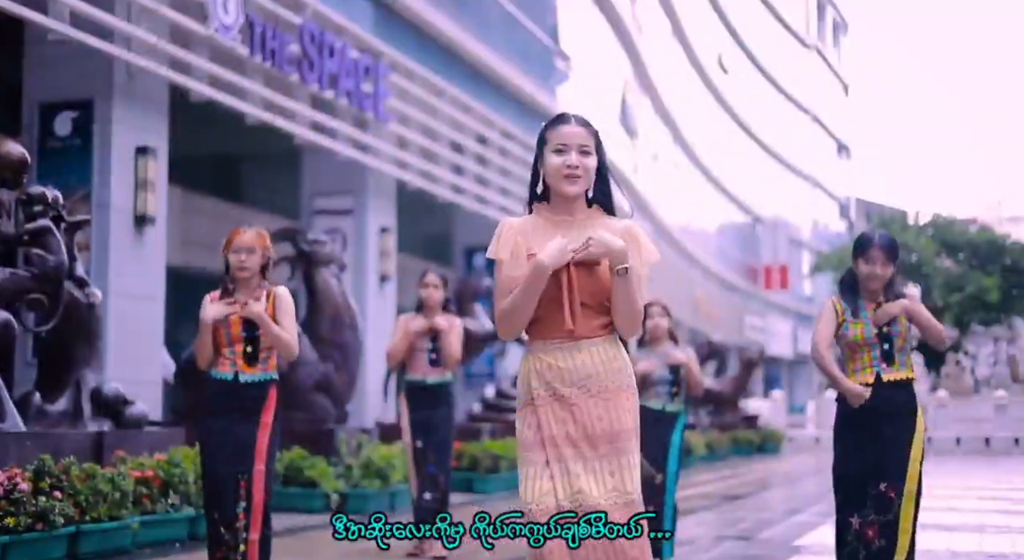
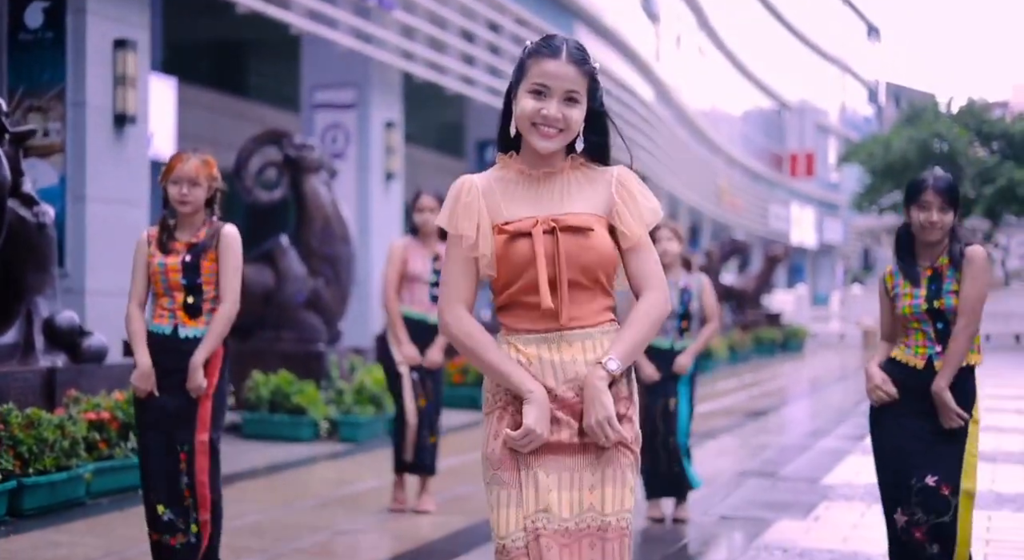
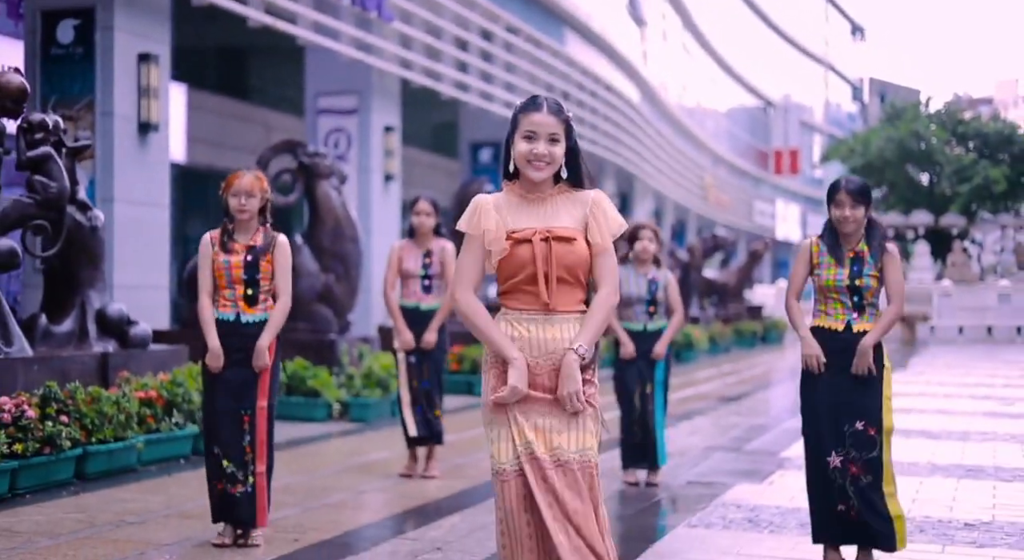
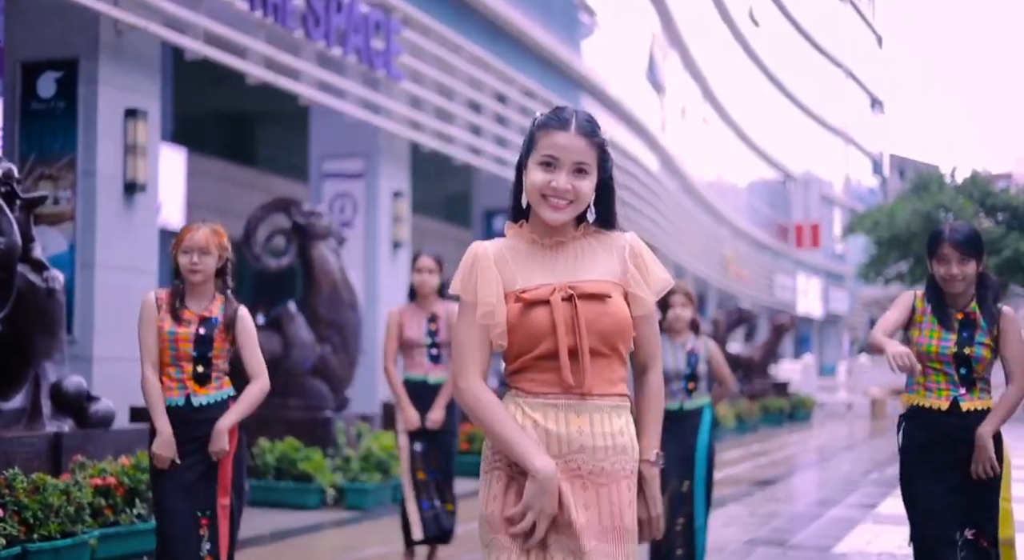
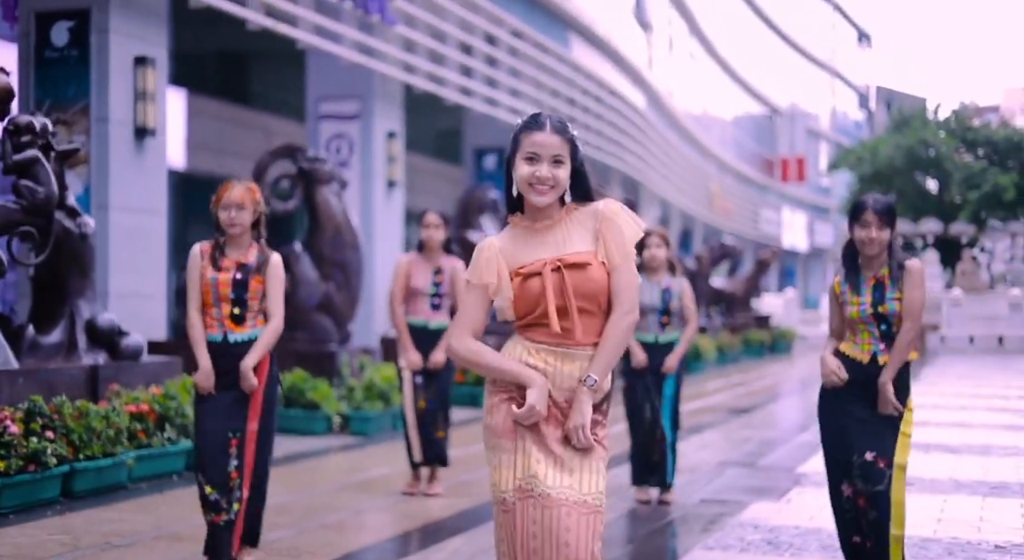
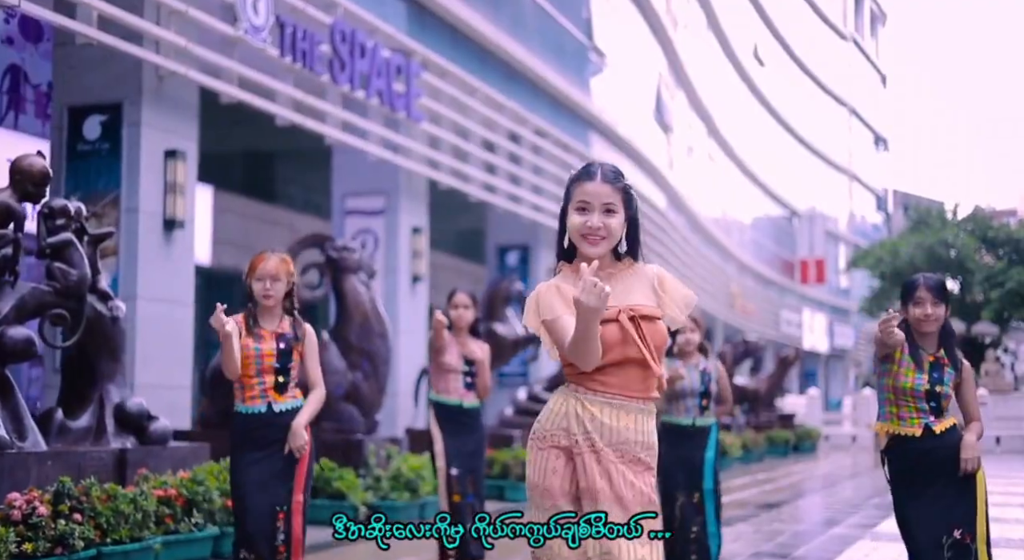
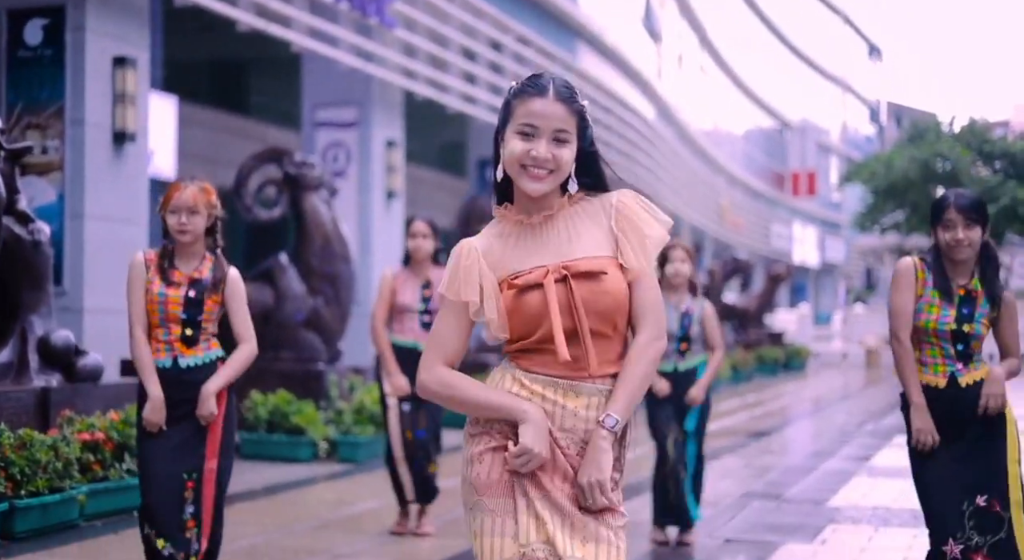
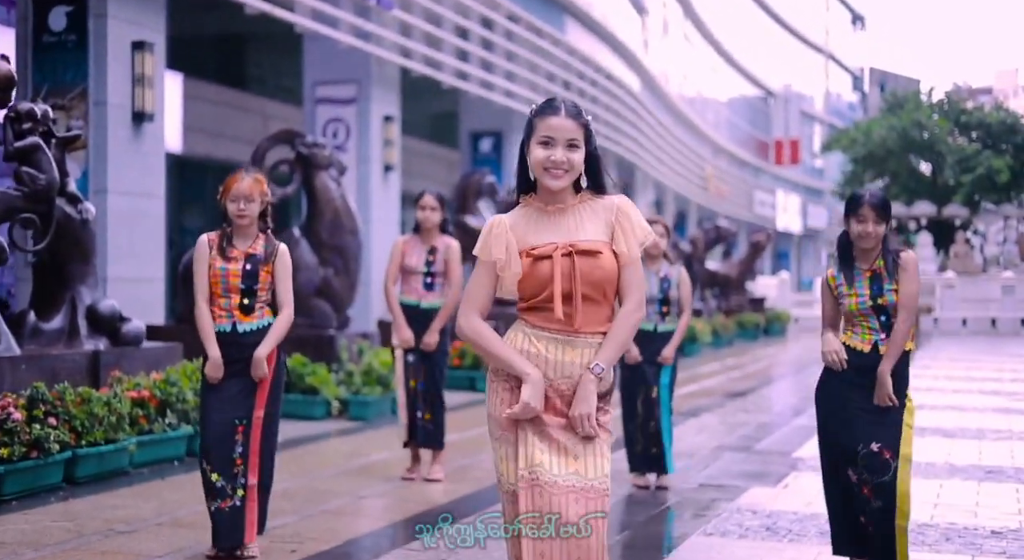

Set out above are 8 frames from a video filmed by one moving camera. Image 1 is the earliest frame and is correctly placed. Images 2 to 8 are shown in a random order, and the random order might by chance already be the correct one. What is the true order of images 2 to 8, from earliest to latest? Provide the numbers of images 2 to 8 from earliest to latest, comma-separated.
6, 4, 7, 2, 5, 3, 8
